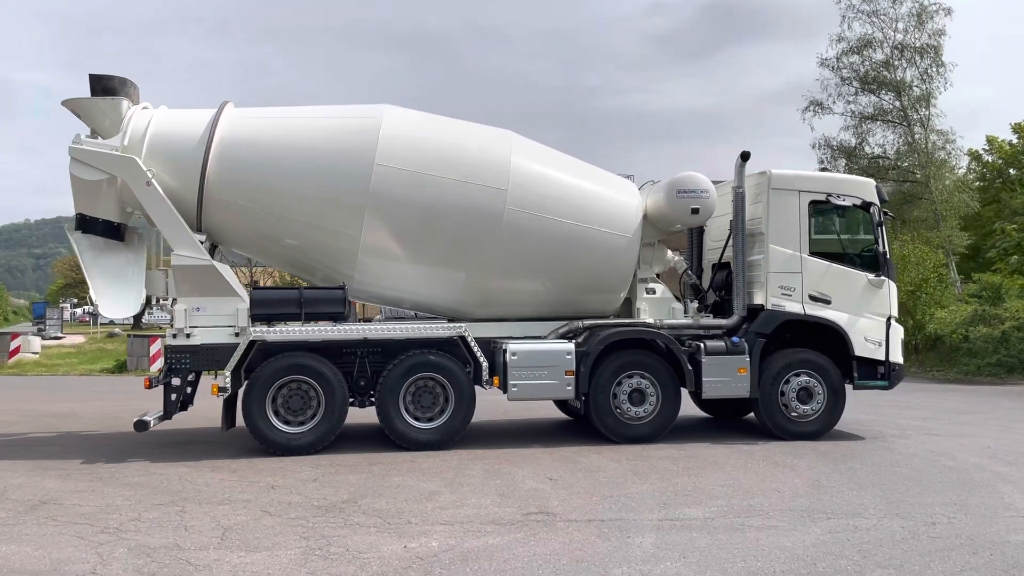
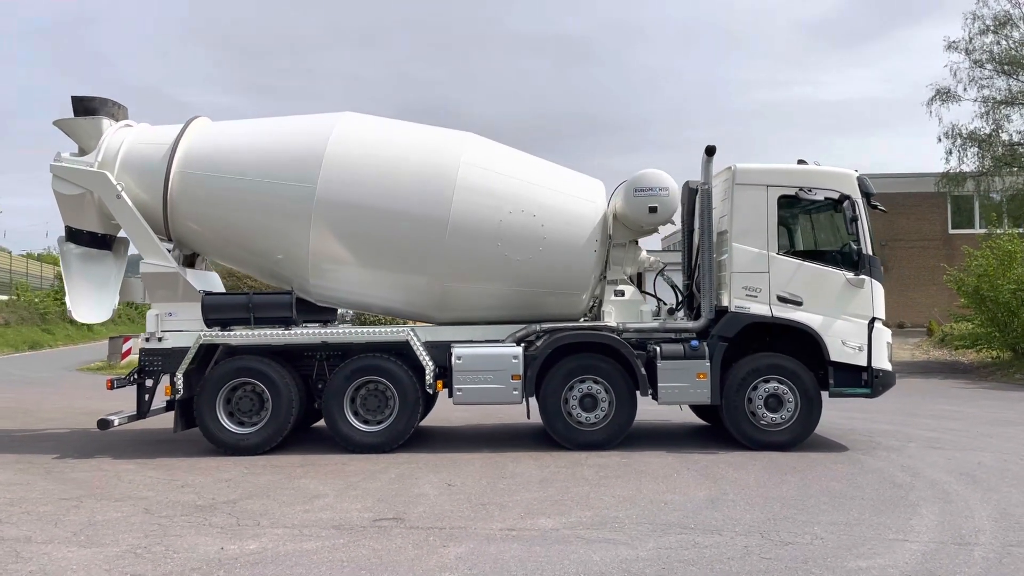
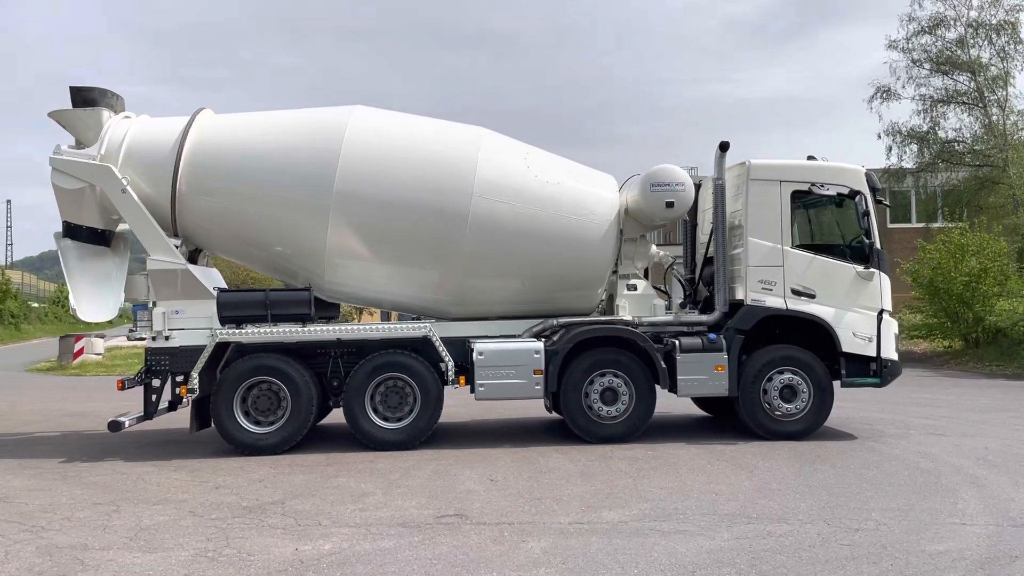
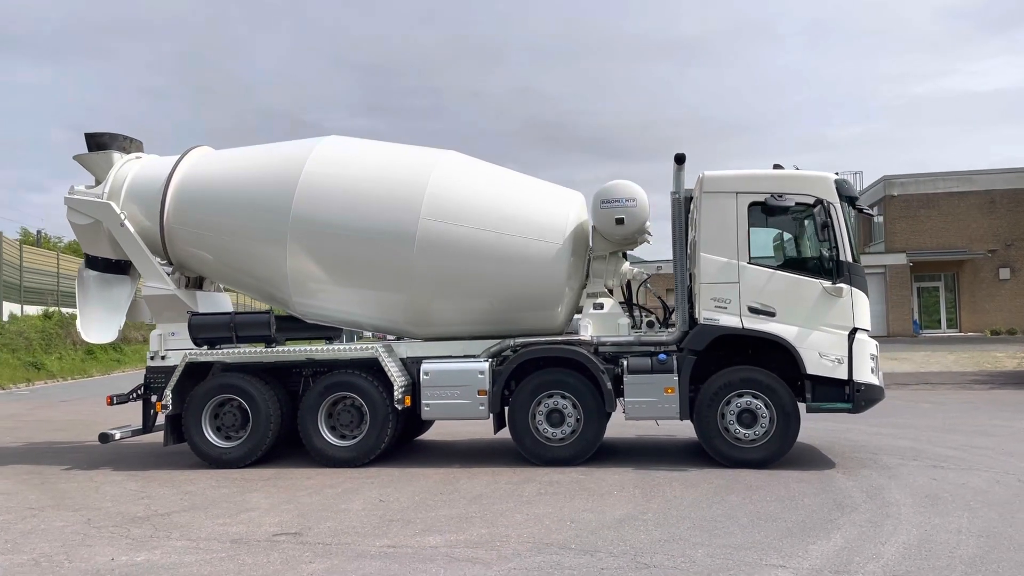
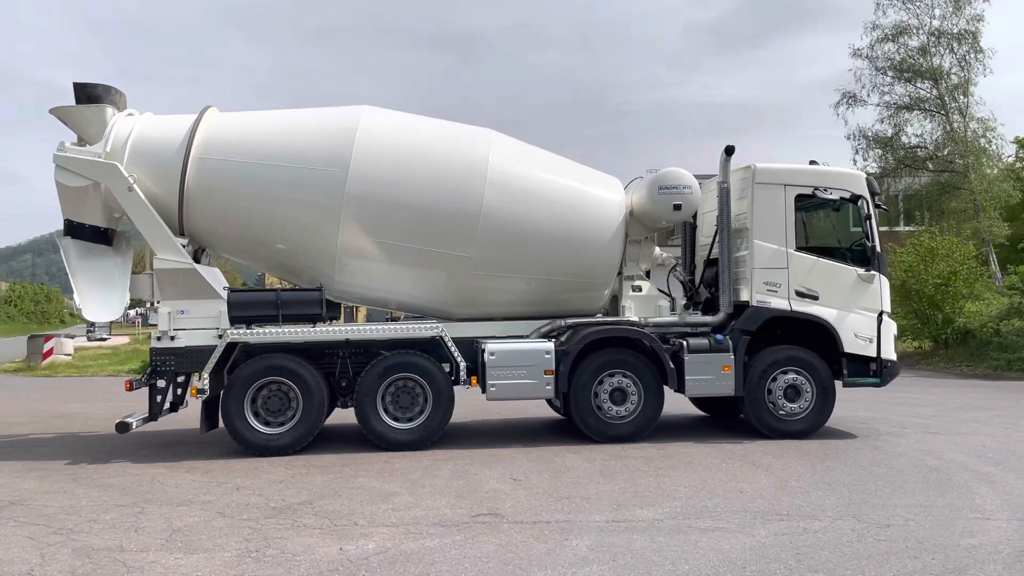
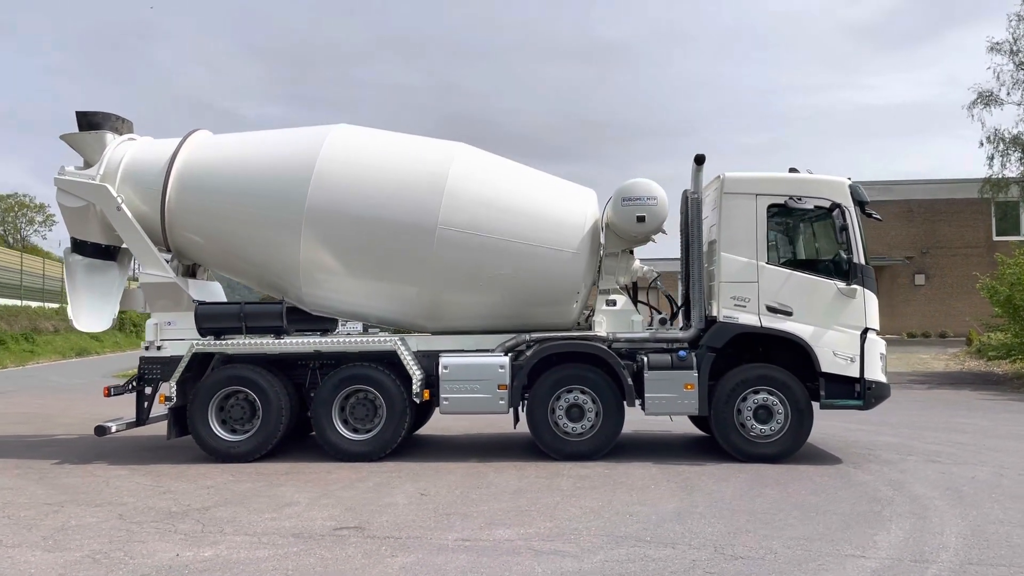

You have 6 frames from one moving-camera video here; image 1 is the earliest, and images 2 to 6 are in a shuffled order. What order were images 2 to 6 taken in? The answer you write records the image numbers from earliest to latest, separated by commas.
5, 3, 2, 6, 4
